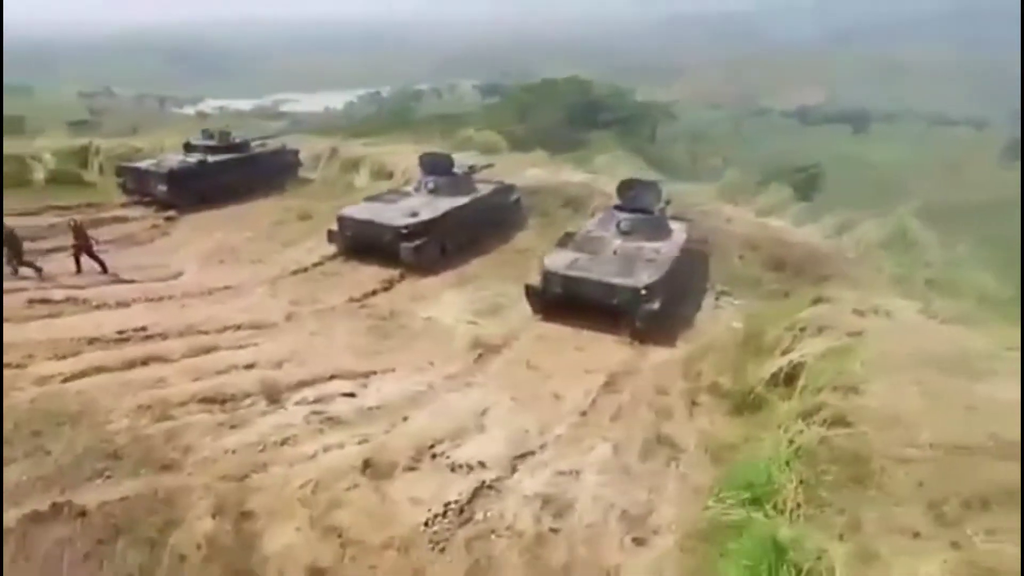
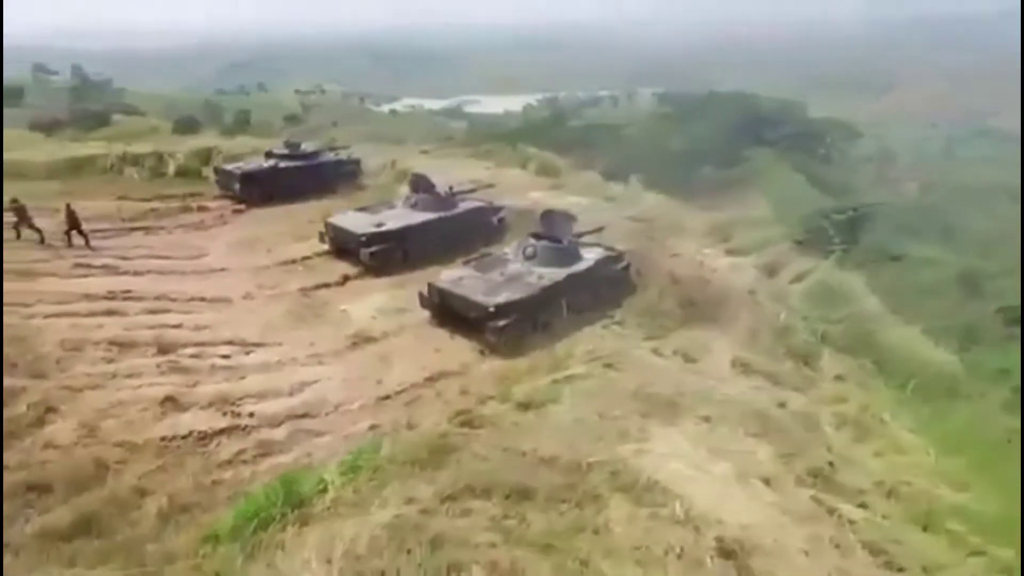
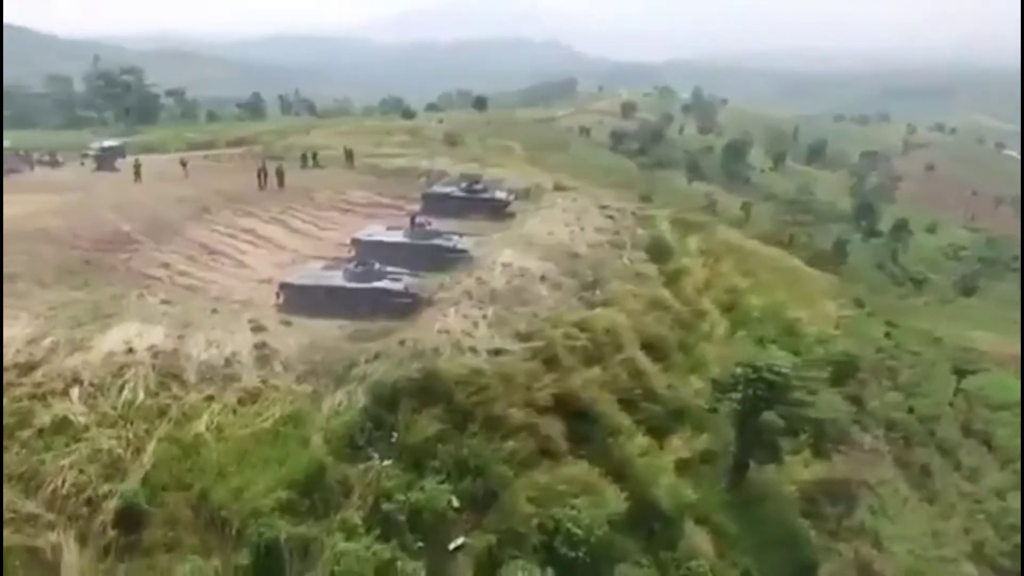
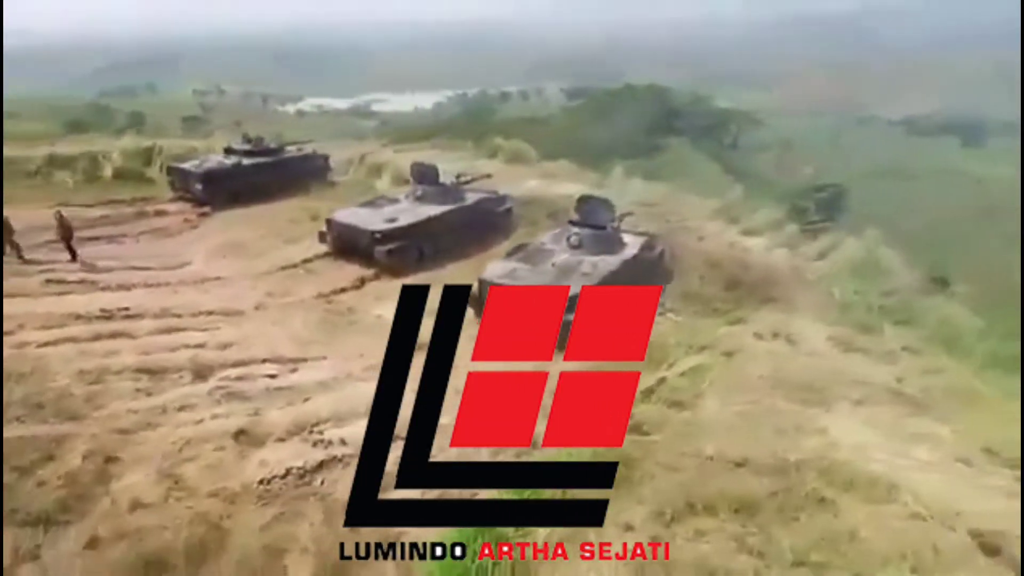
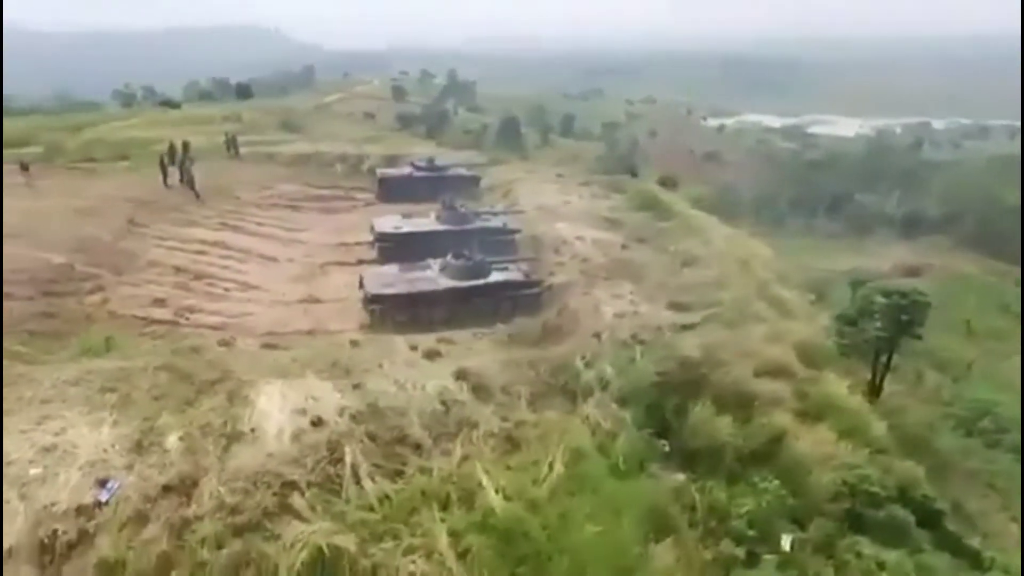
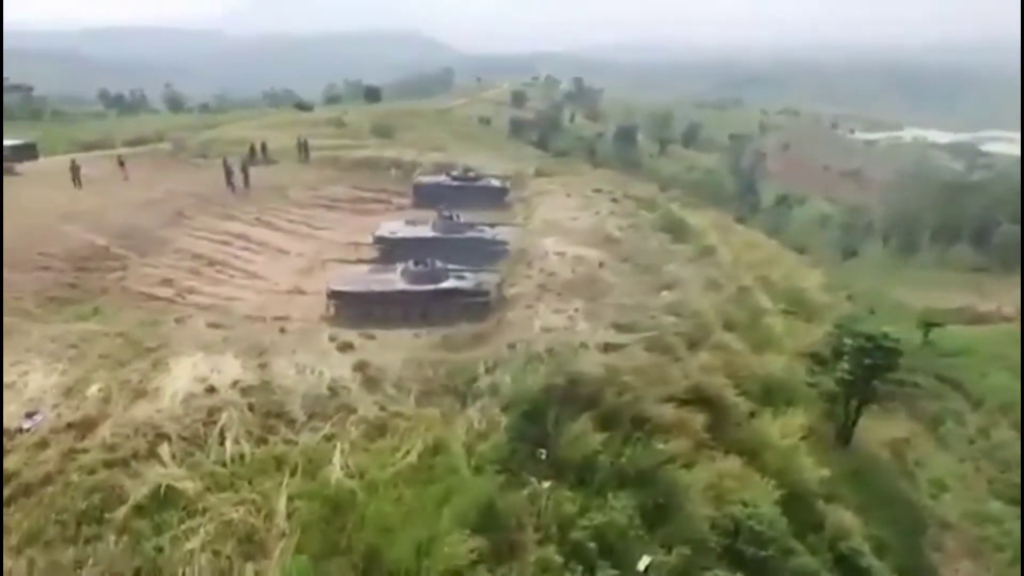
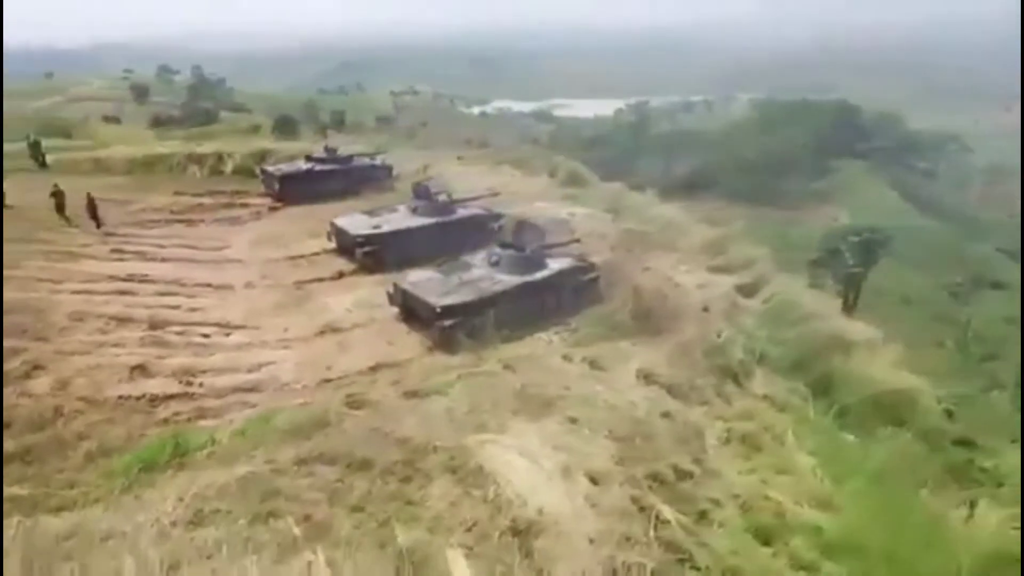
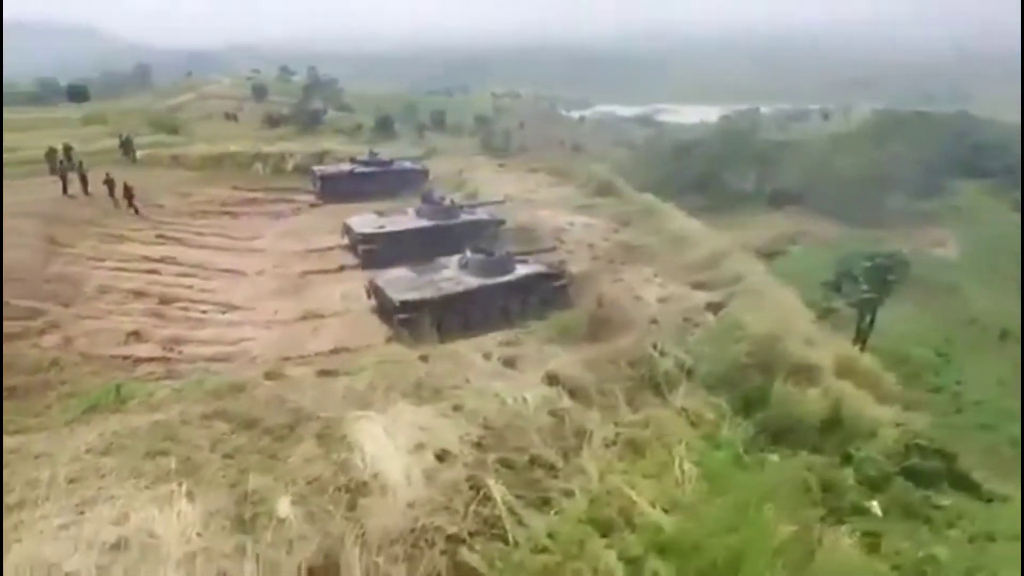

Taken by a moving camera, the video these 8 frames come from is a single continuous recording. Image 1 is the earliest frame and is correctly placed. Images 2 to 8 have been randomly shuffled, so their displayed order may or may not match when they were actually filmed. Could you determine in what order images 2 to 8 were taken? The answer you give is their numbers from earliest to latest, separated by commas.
4, 2, 7, 8, 5, 6, 3
